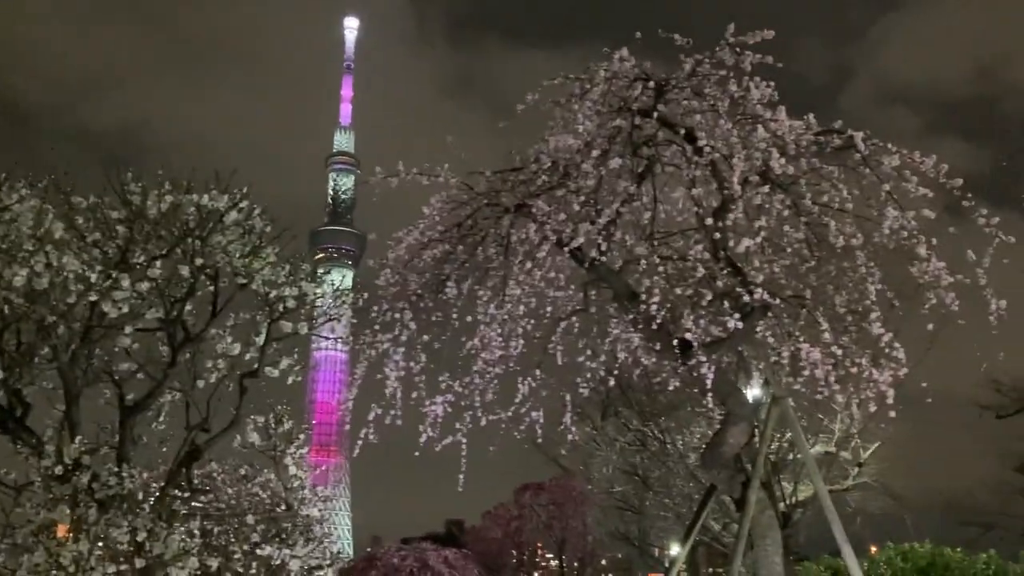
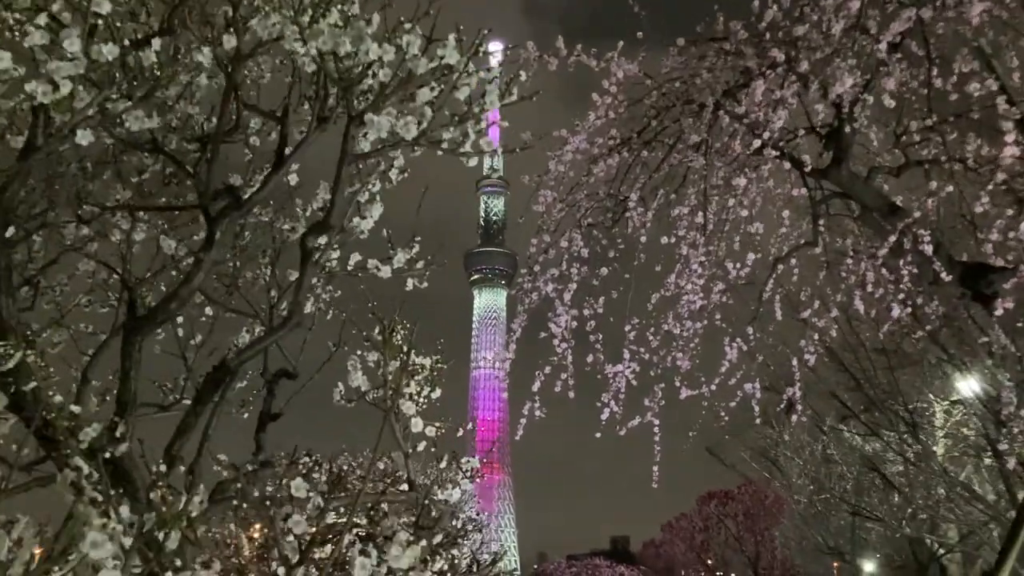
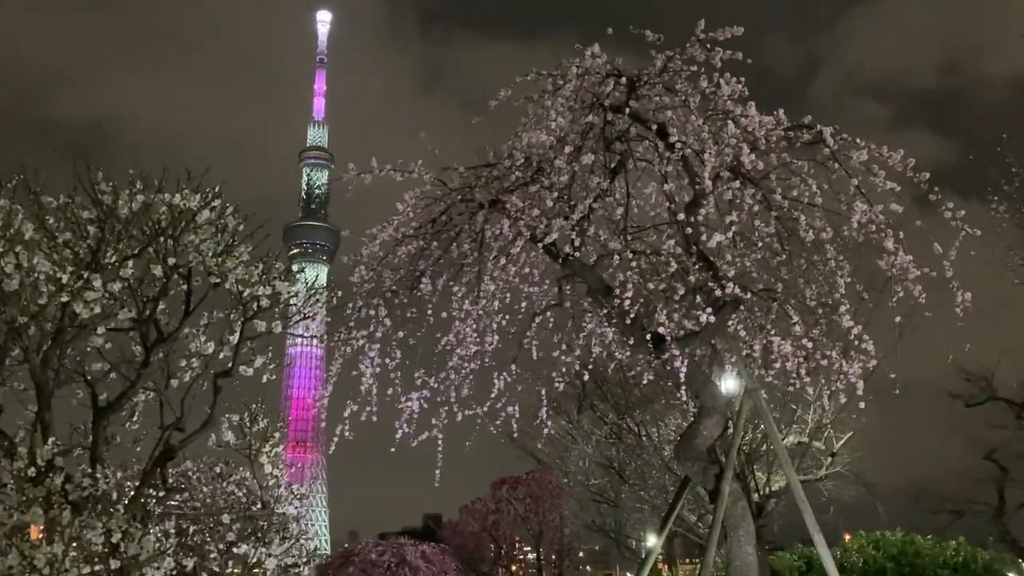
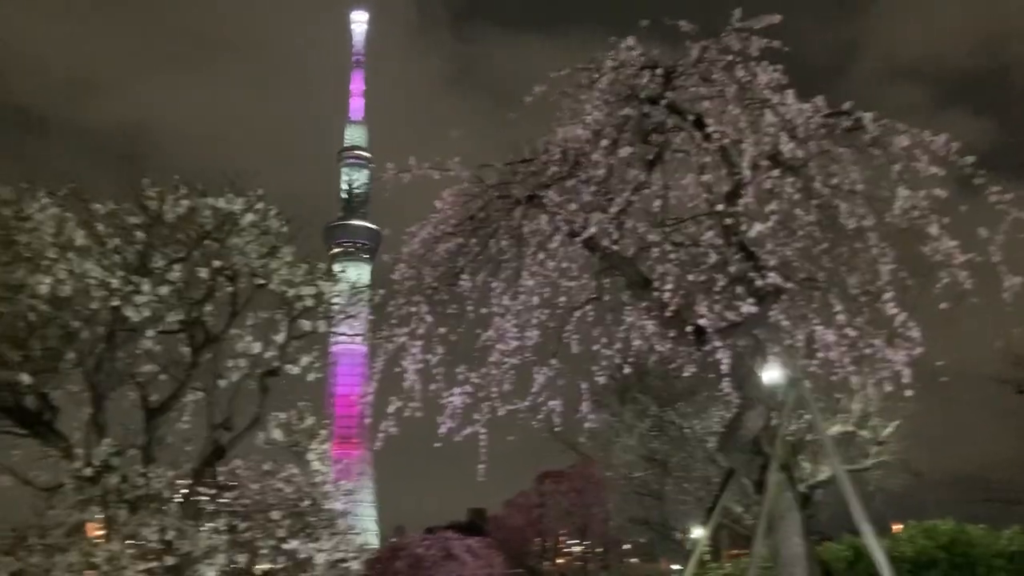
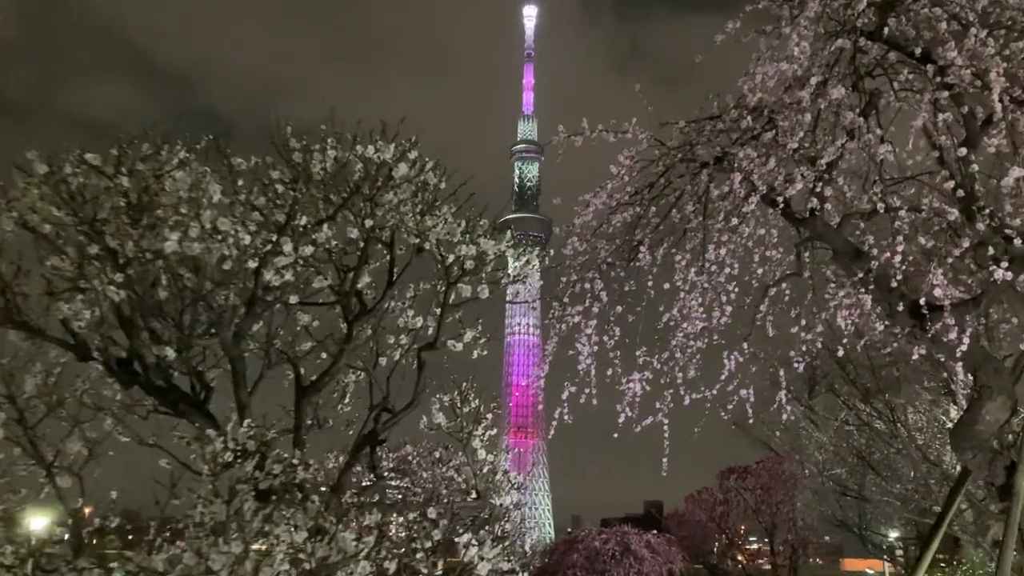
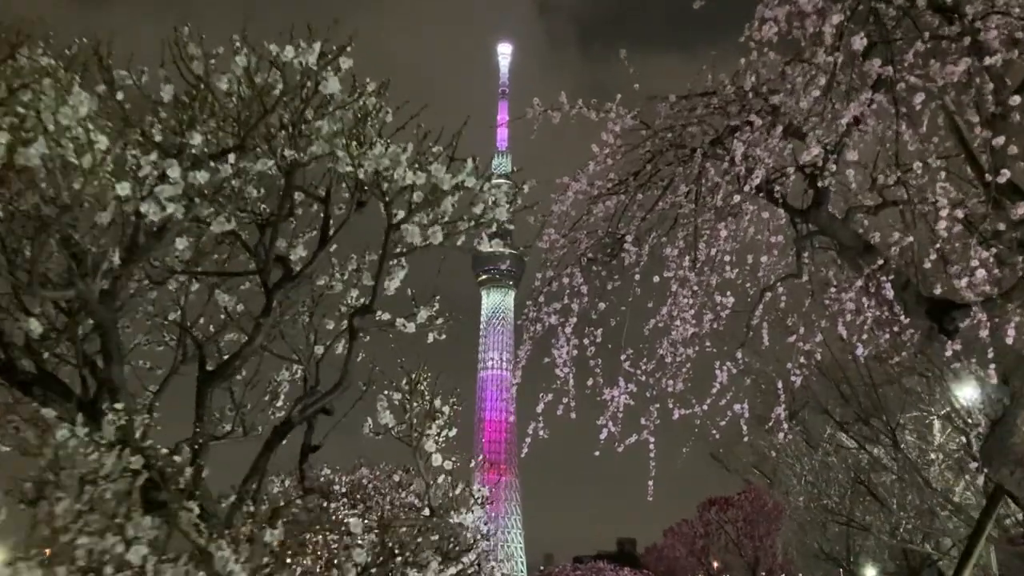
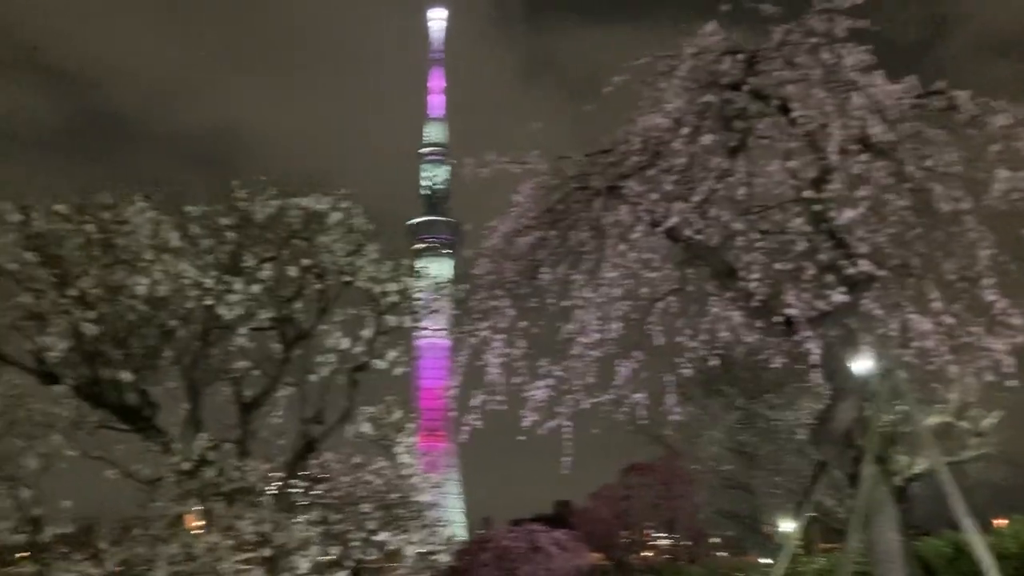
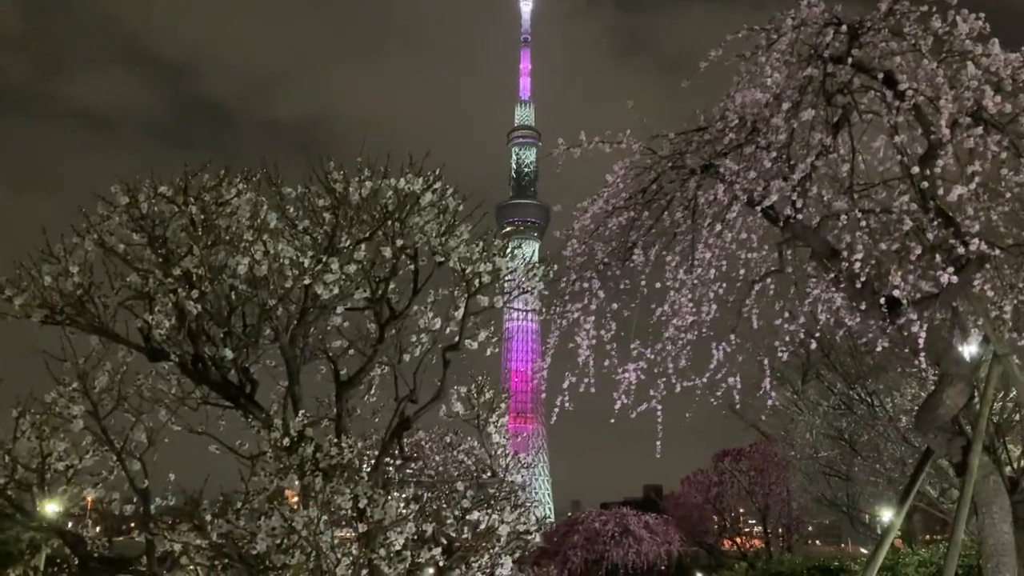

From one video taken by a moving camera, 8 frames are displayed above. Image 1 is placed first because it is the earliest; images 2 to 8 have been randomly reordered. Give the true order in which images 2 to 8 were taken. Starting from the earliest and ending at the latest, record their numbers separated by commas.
3, 4, 7, 8, 5, 6, 2
